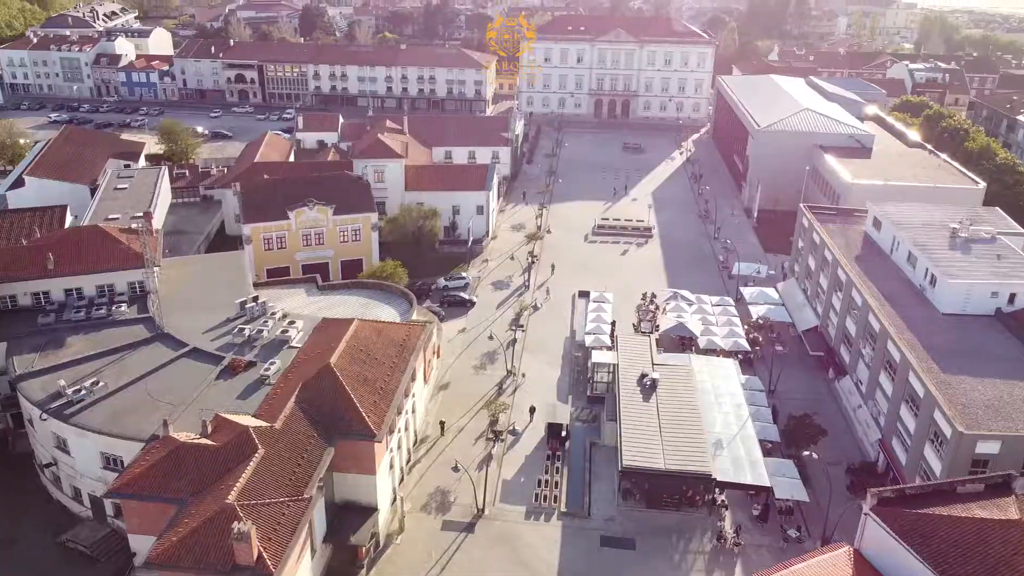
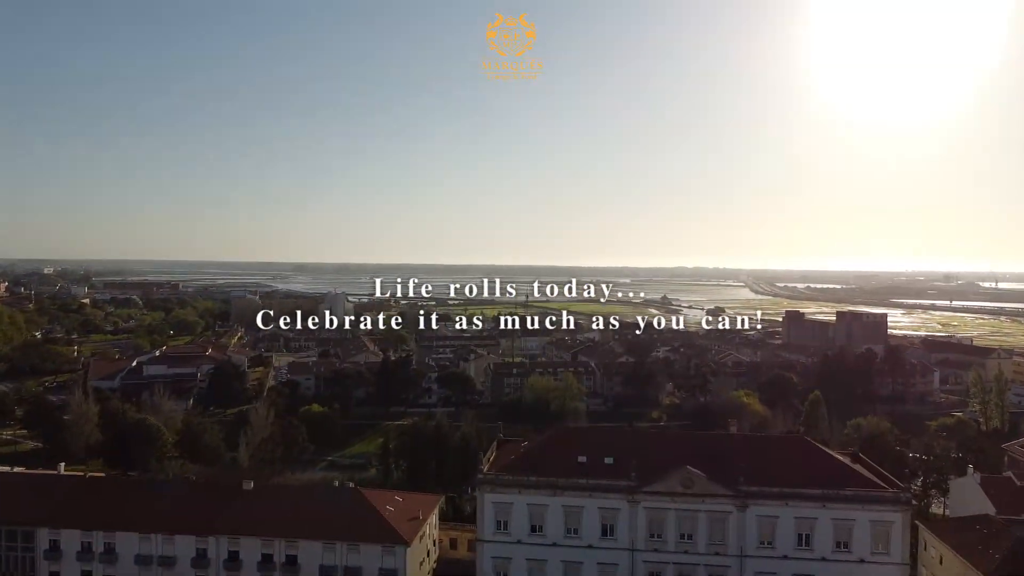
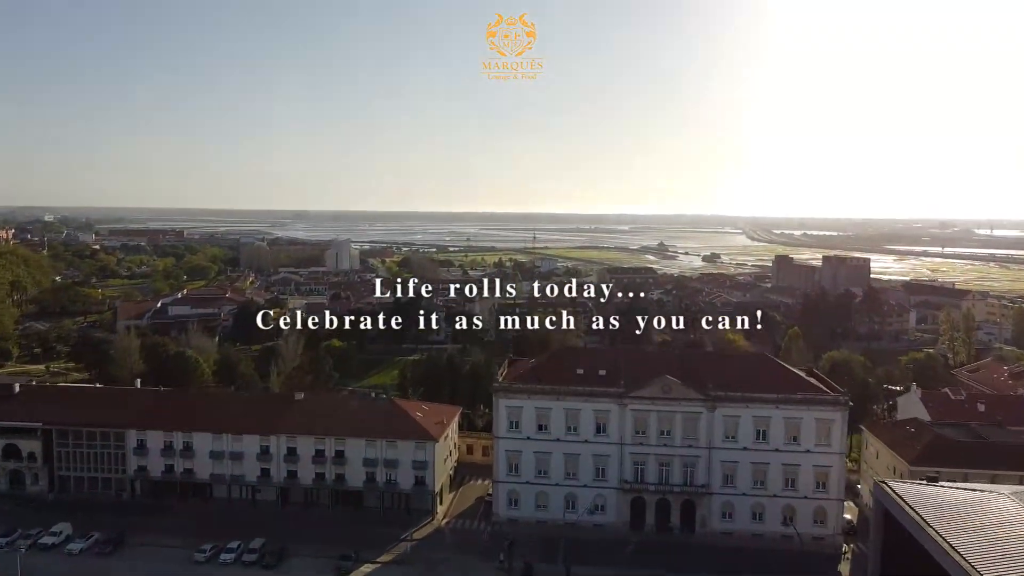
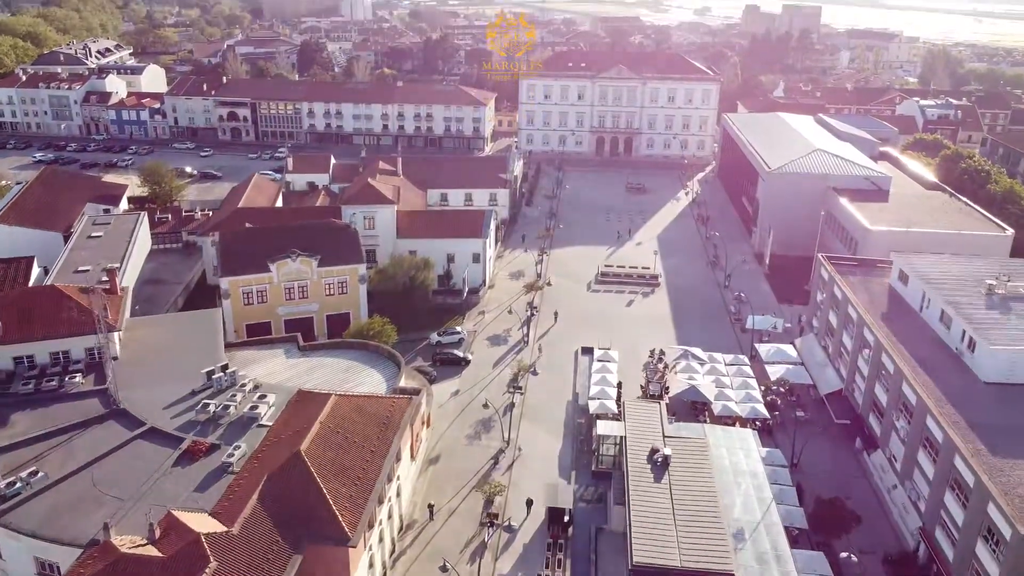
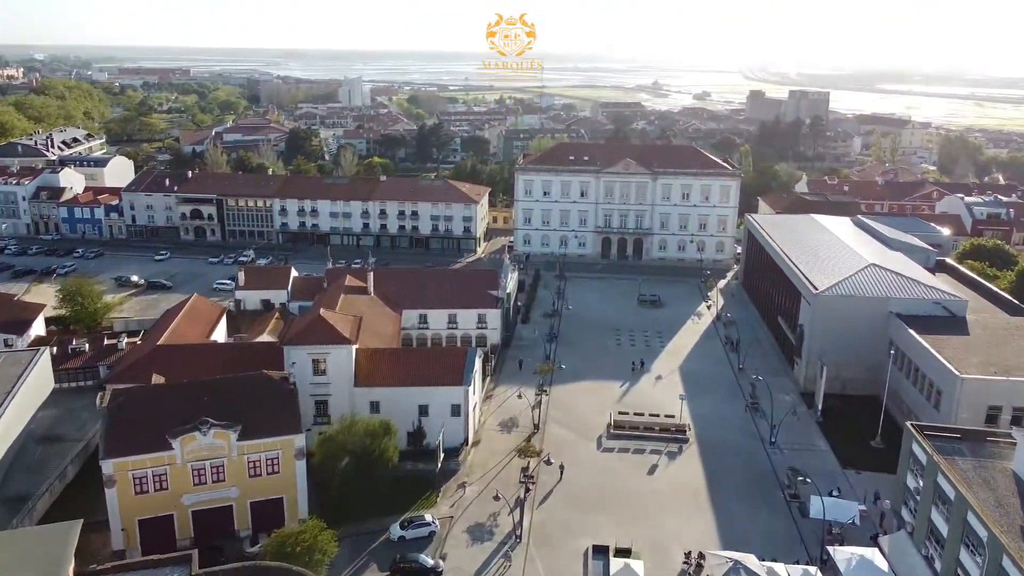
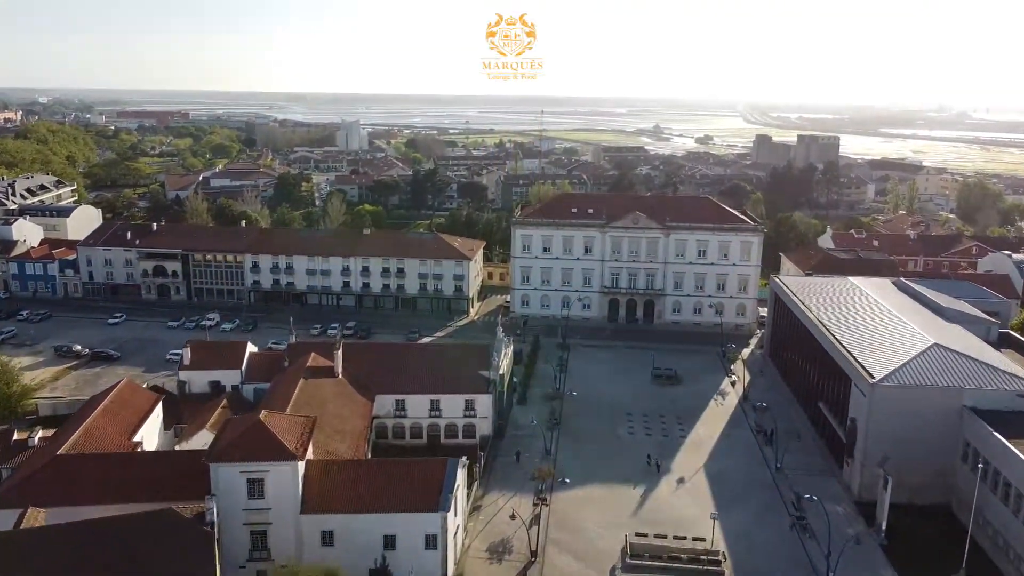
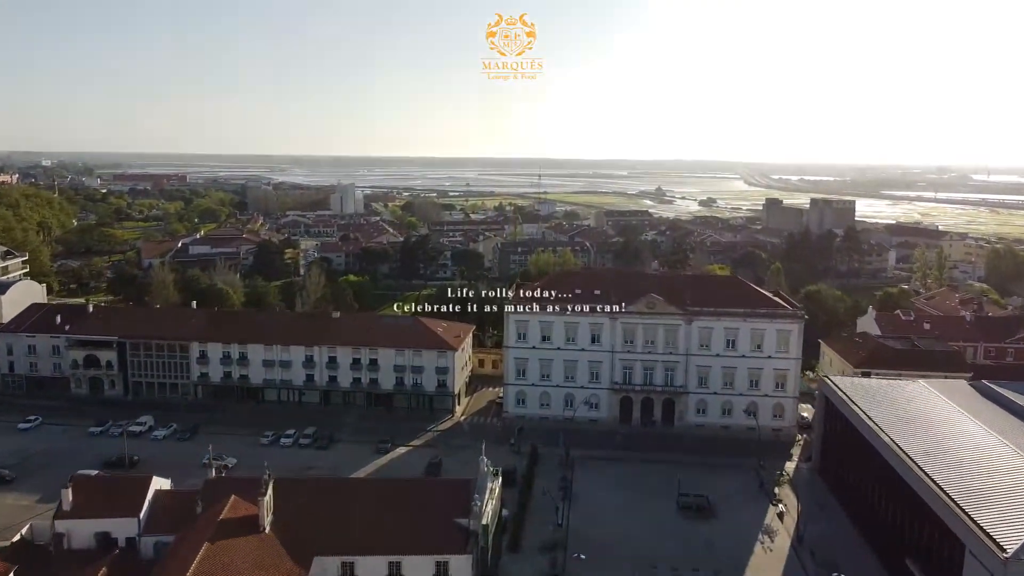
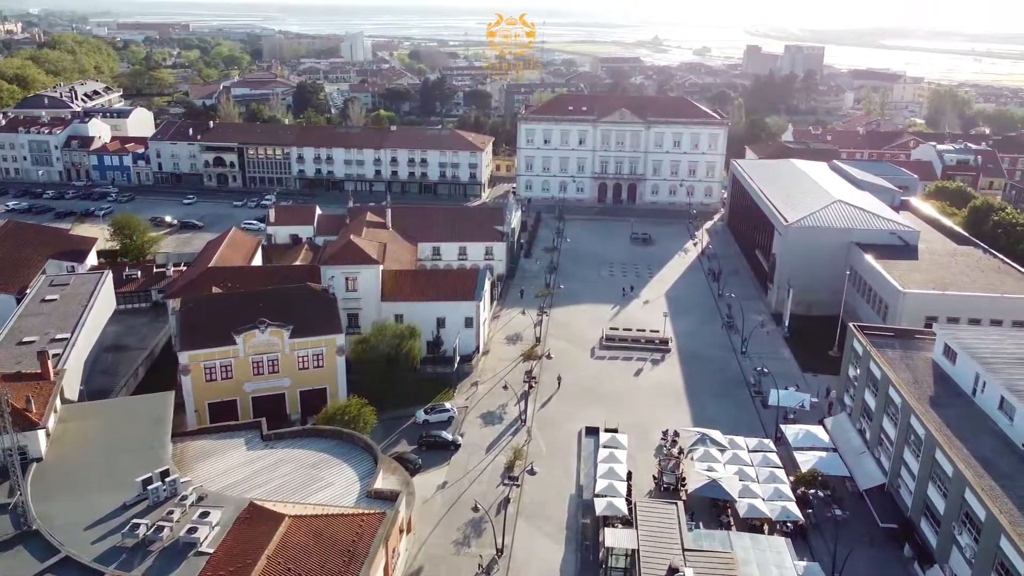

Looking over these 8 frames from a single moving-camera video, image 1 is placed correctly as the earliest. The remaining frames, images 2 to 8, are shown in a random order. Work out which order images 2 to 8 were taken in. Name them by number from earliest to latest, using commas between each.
4, 8, 5, 6, 7, 3, 2
